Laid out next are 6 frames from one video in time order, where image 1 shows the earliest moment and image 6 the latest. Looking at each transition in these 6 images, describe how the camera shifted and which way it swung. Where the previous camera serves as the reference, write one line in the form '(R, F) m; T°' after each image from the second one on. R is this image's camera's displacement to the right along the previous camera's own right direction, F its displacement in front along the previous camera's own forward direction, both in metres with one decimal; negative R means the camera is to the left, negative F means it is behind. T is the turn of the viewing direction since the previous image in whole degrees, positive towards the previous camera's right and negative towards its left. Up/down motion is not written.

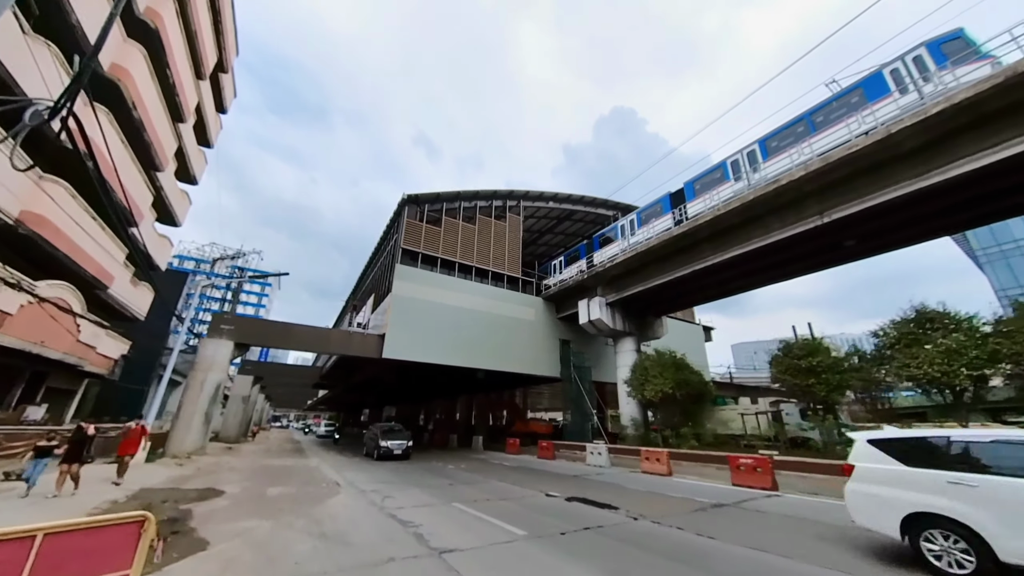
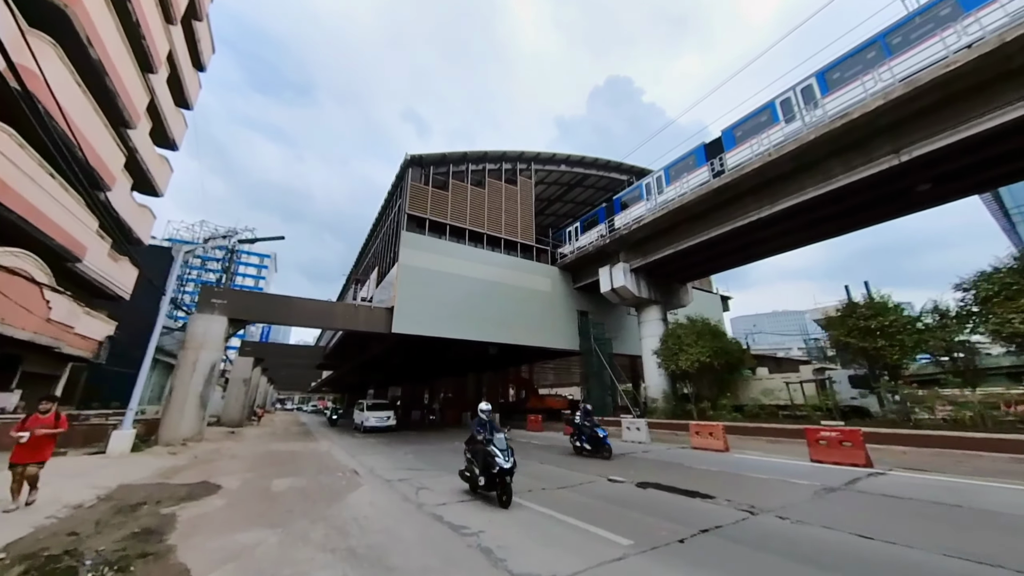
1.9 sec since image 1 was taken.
(-1.0, +1.6) m; 0°
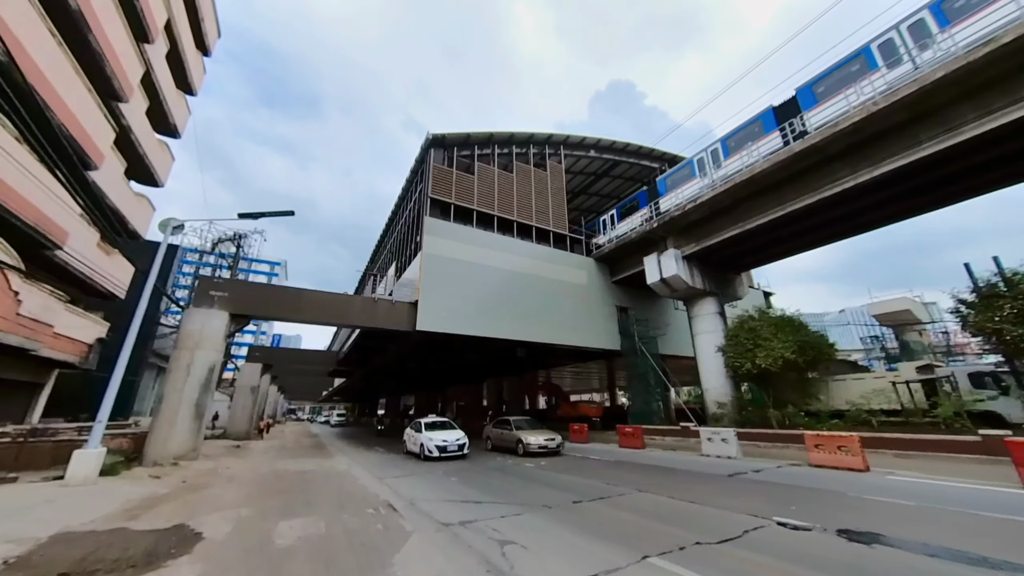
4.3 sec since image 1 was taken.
(-1.4, +2.3) m; -1°
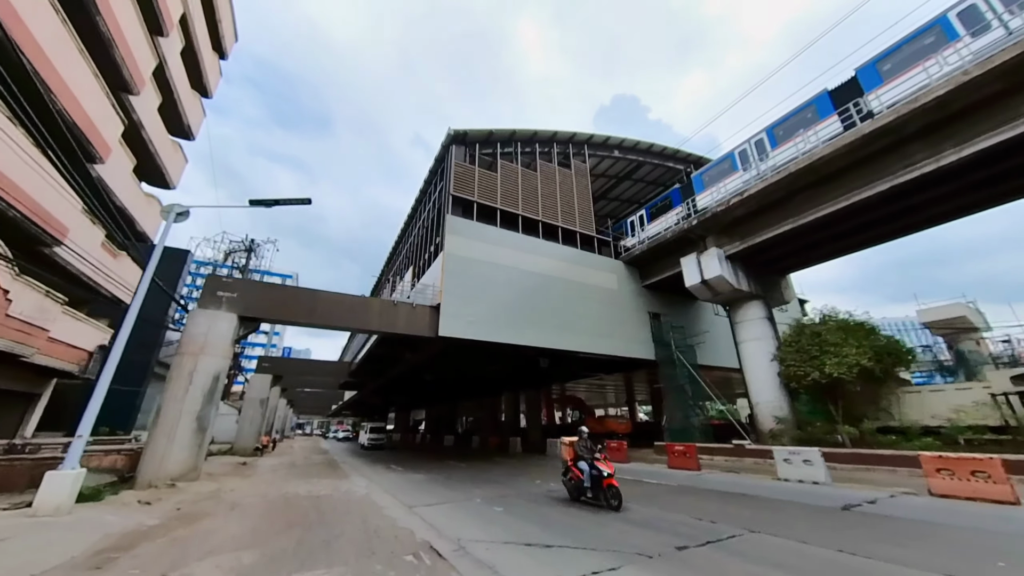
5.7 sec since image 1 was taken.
(-0.9, +1.3) m; -1°
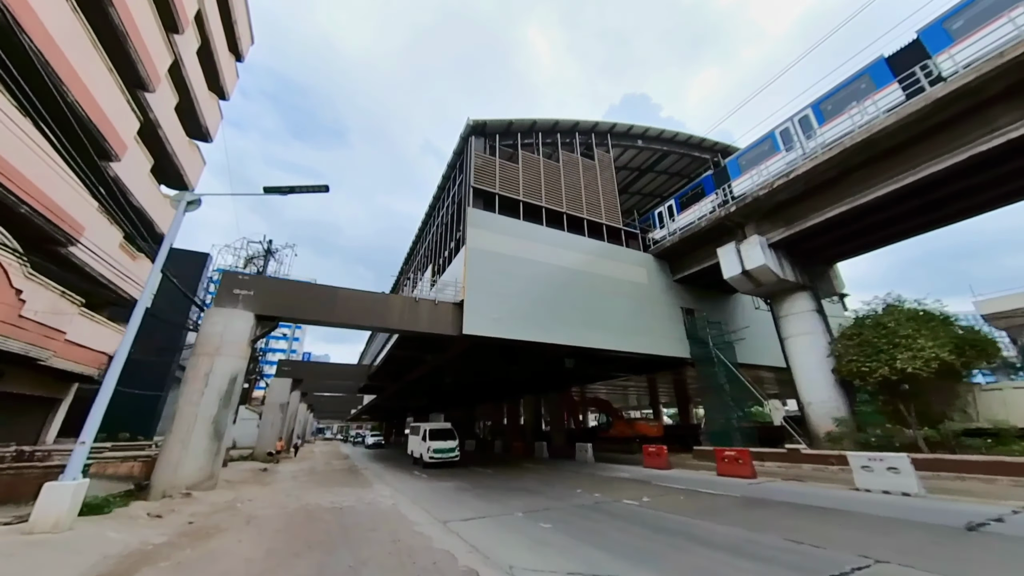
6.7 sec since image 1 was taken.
(-0.5, +0.9) m; -2°
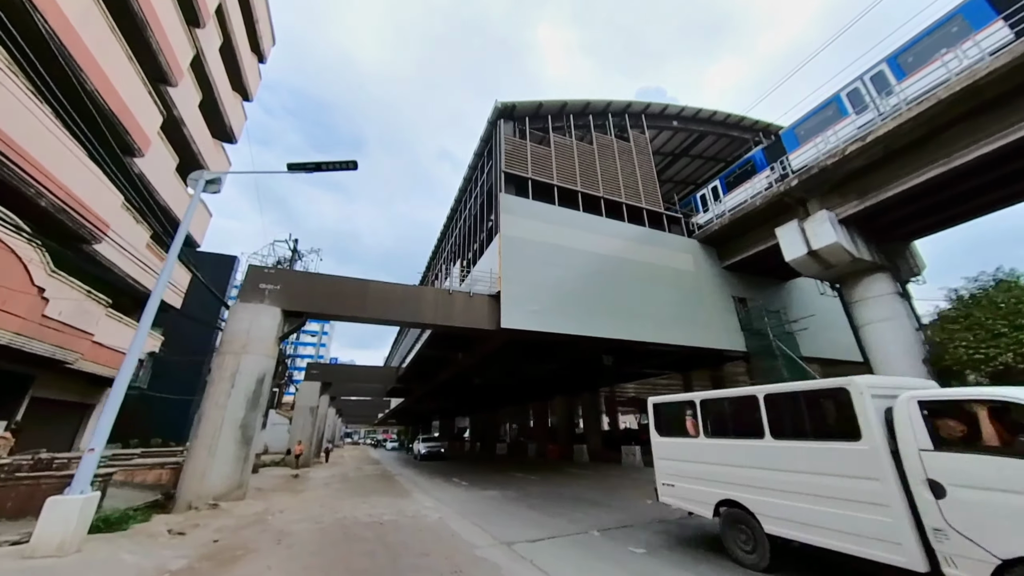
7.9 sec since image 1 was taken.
(-0.7, +1.1) m; -3°
